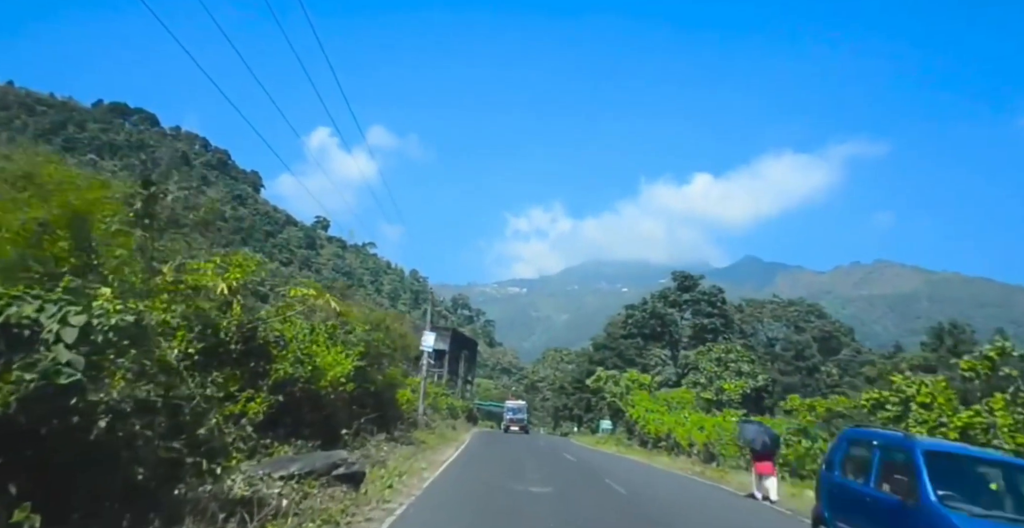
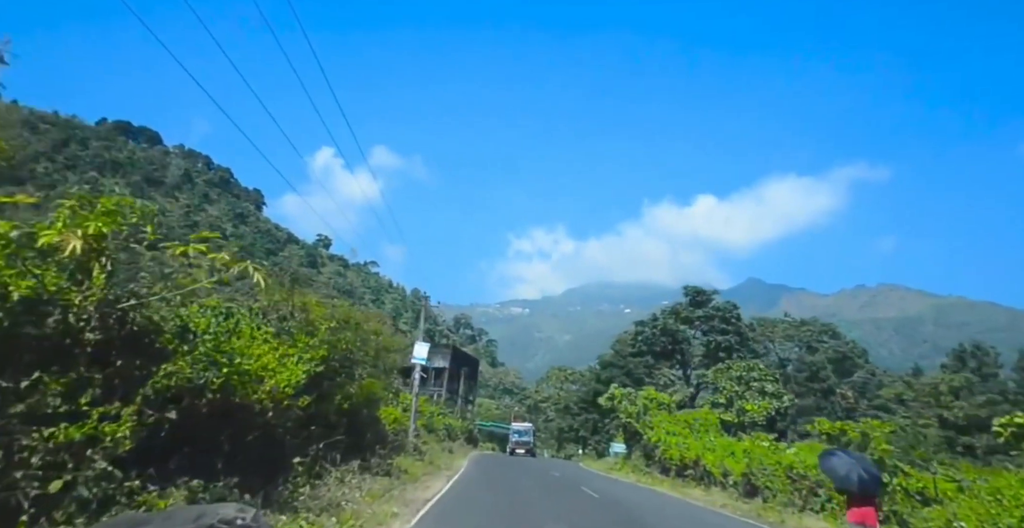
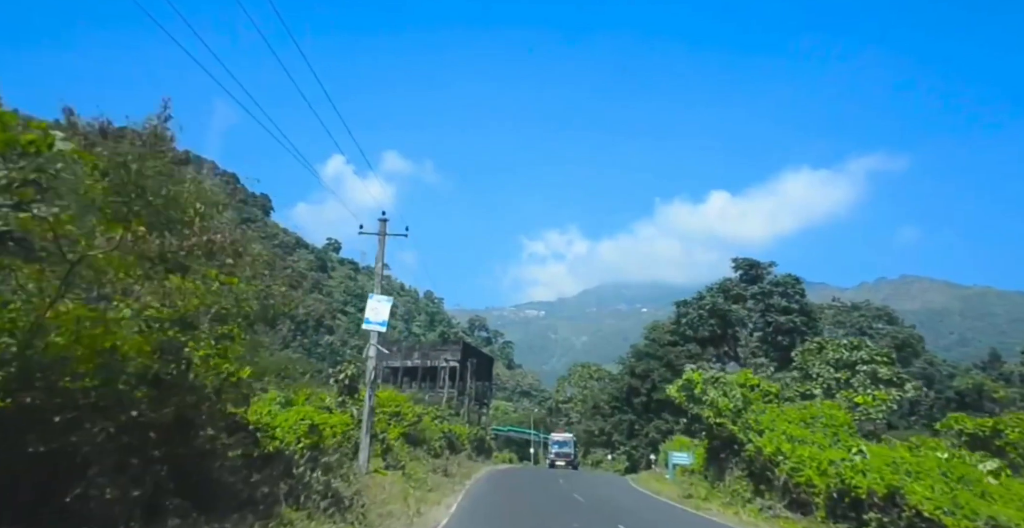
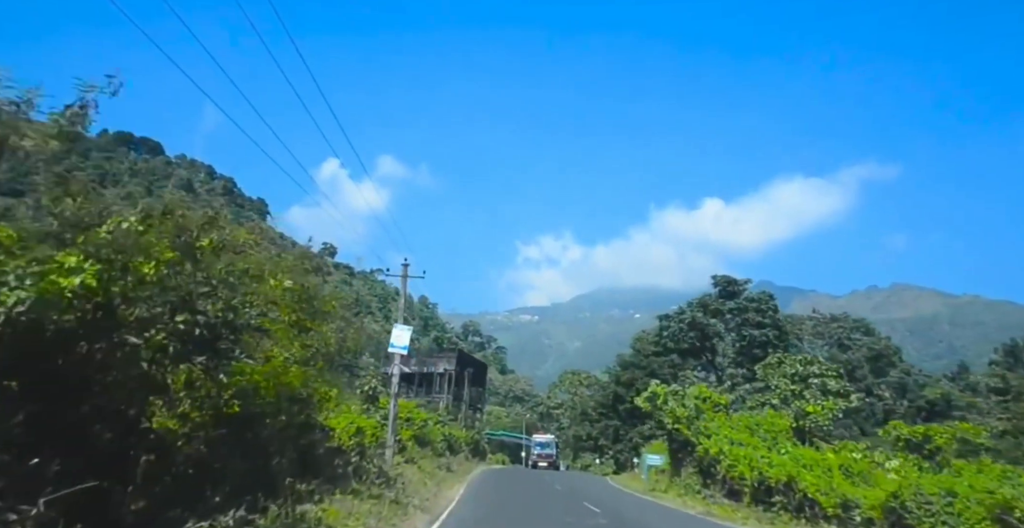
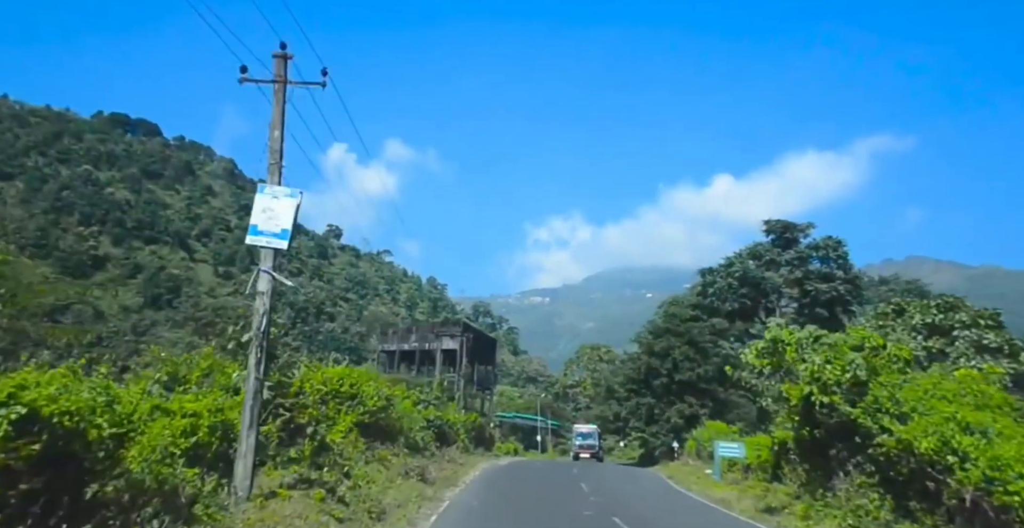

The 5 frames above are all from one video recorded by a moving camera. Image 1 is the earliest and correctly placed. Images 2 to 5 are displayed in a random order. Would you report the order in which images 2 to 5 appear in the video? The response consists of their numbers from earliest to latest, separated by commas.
2, 4, 3, 5
